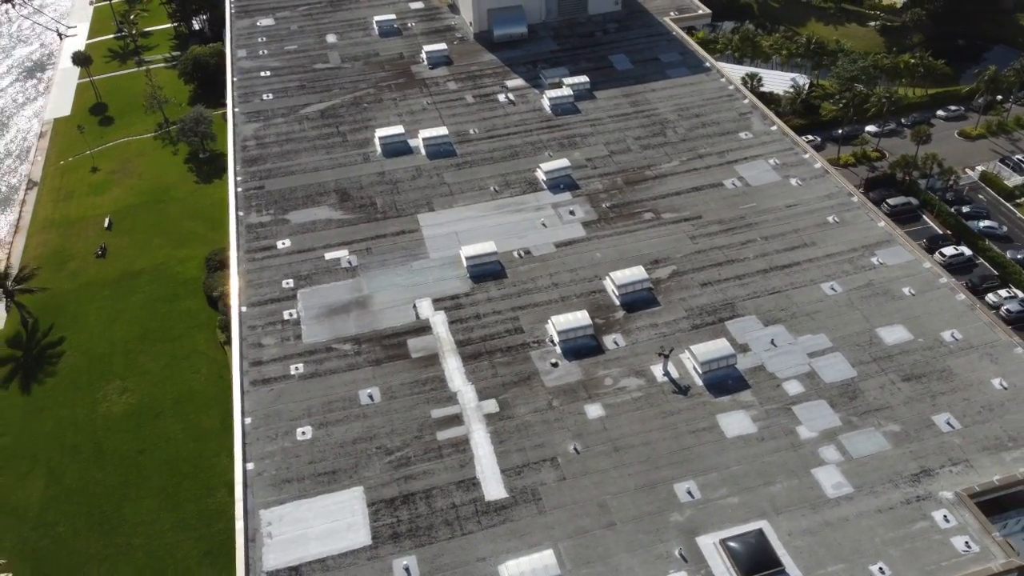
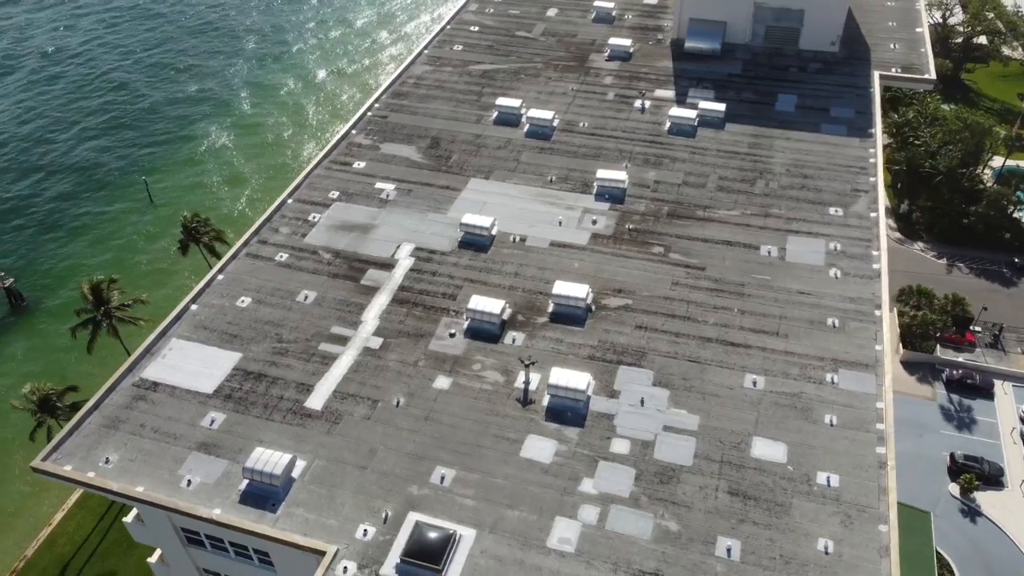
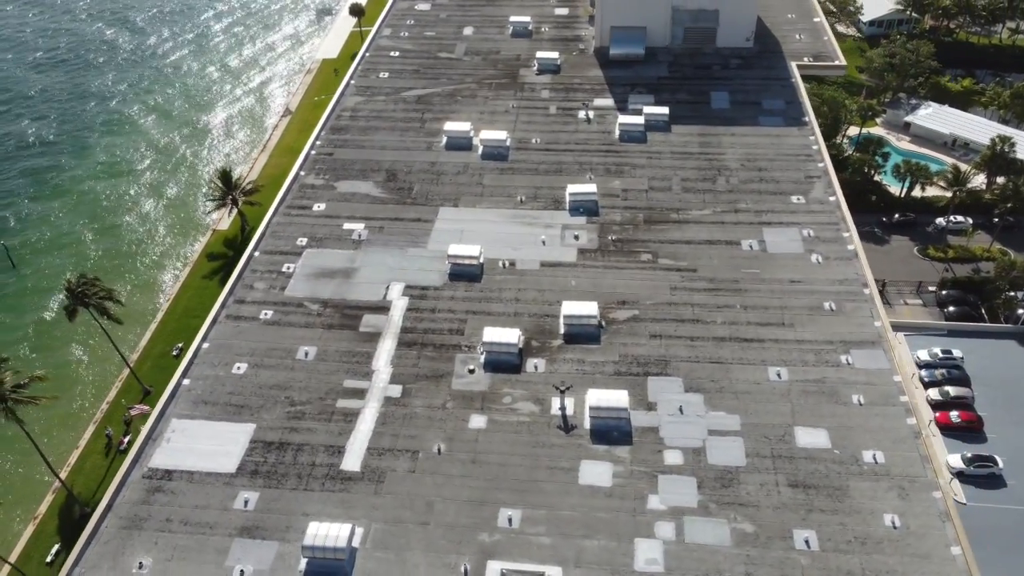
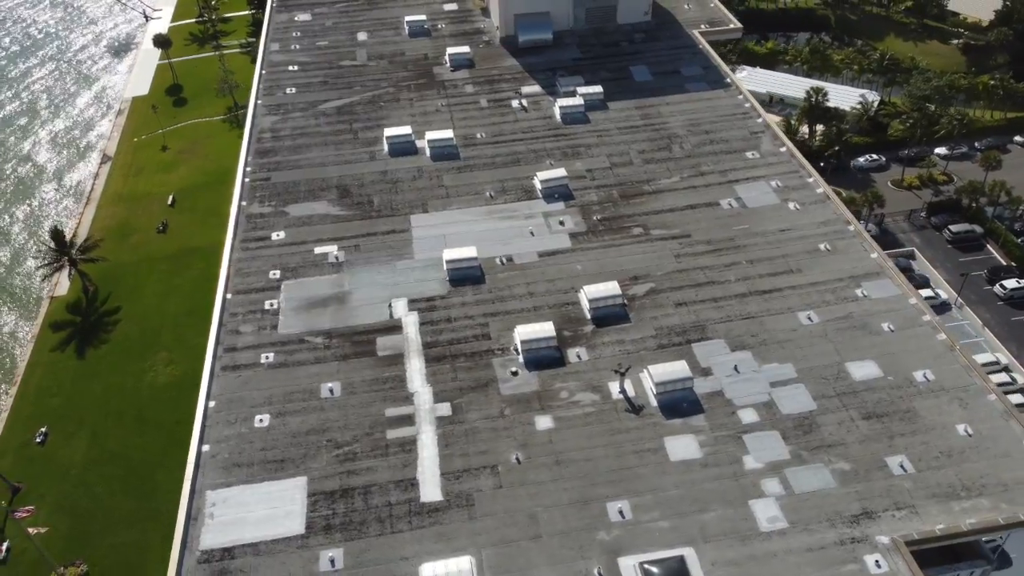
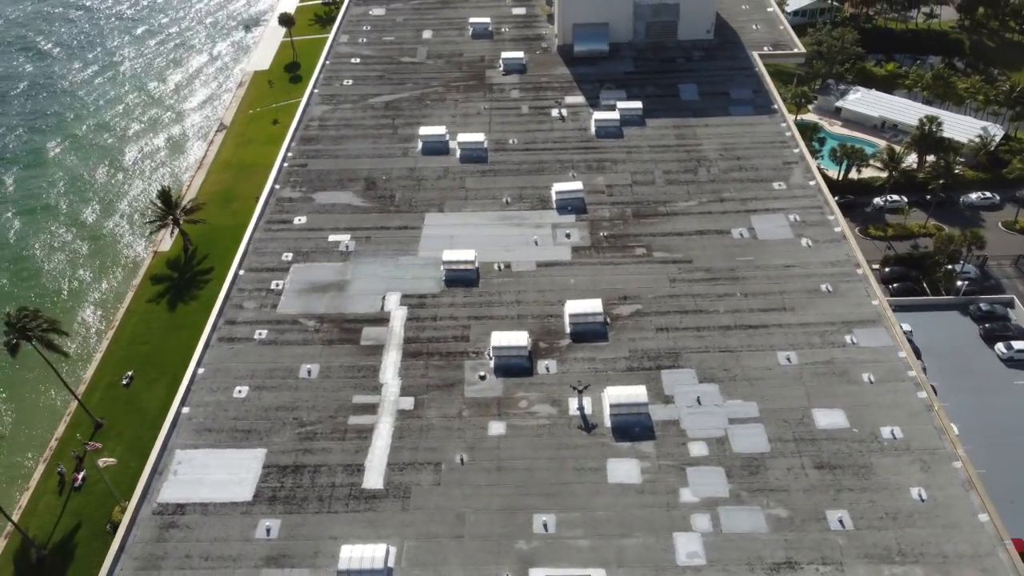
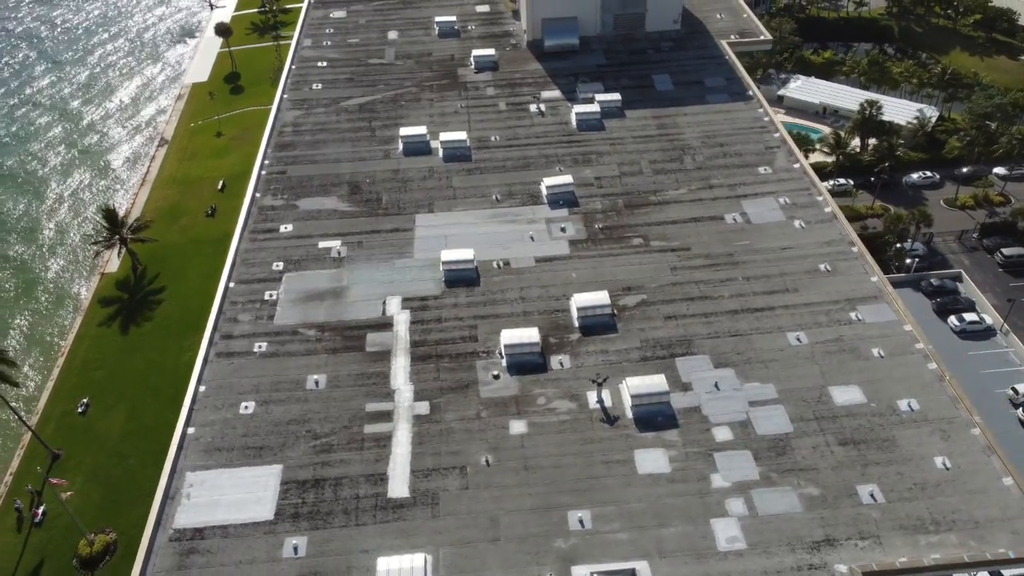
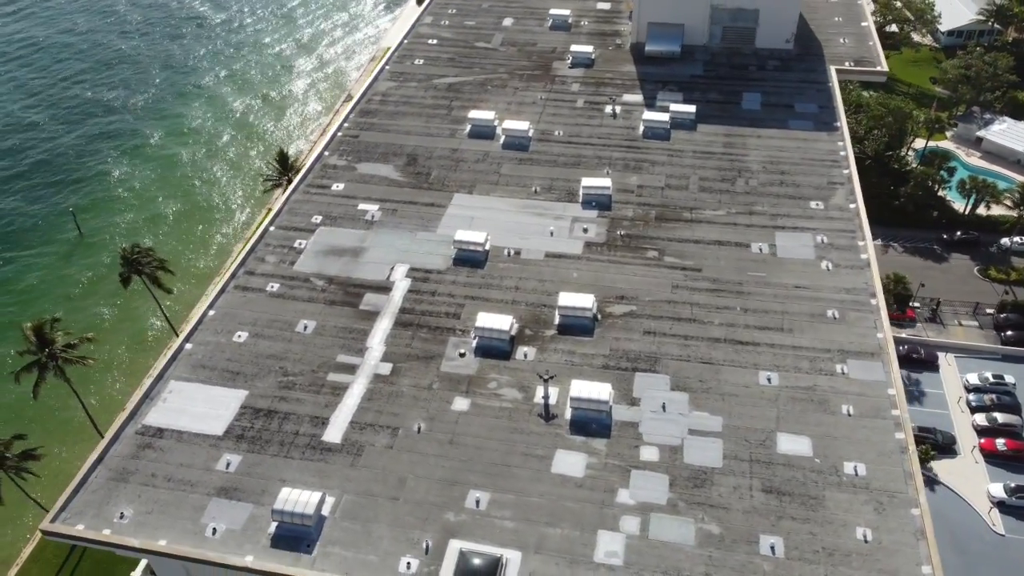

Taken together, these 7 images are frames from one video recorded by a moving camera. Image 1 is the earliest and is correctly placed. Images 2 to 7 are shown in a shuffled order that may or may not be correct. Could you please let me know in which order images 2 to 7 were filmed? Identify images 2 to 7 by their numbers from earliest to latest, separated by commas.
4, 6, 5, 3, 7, 2
